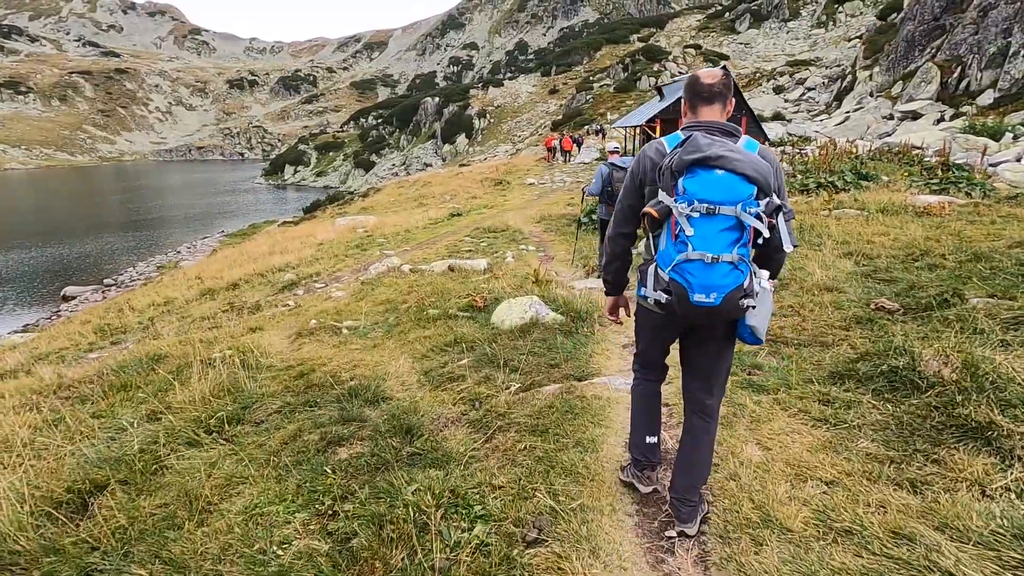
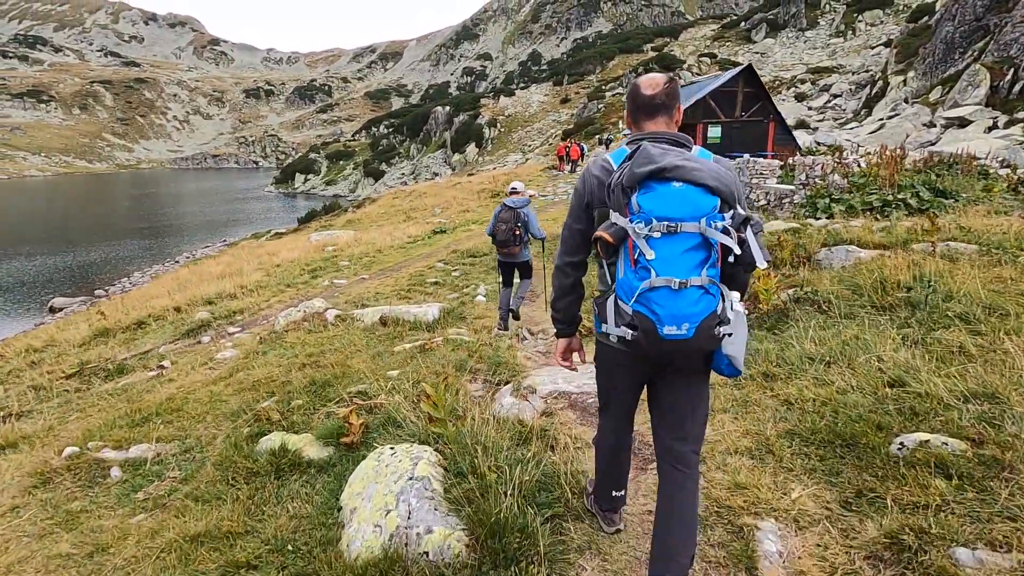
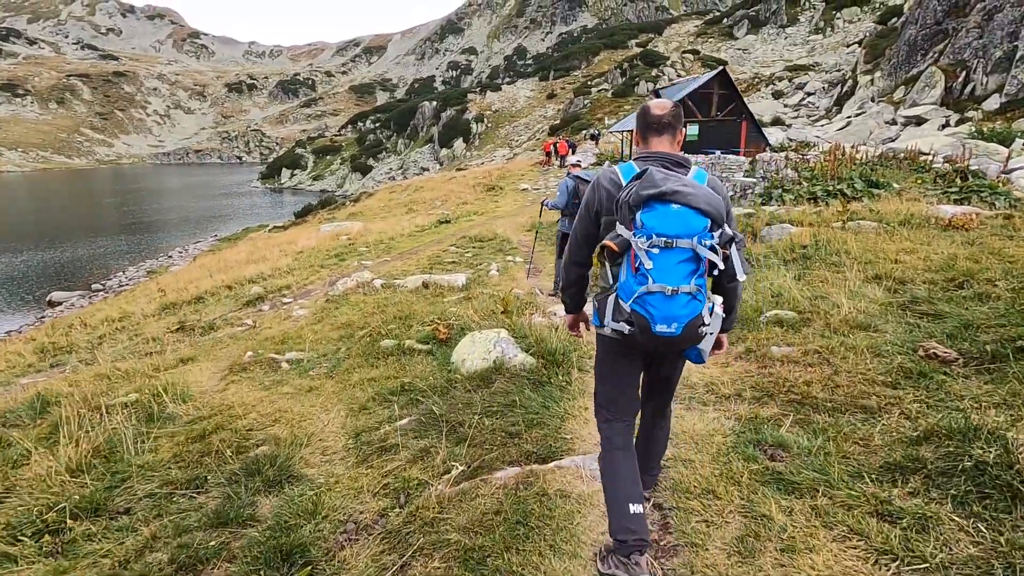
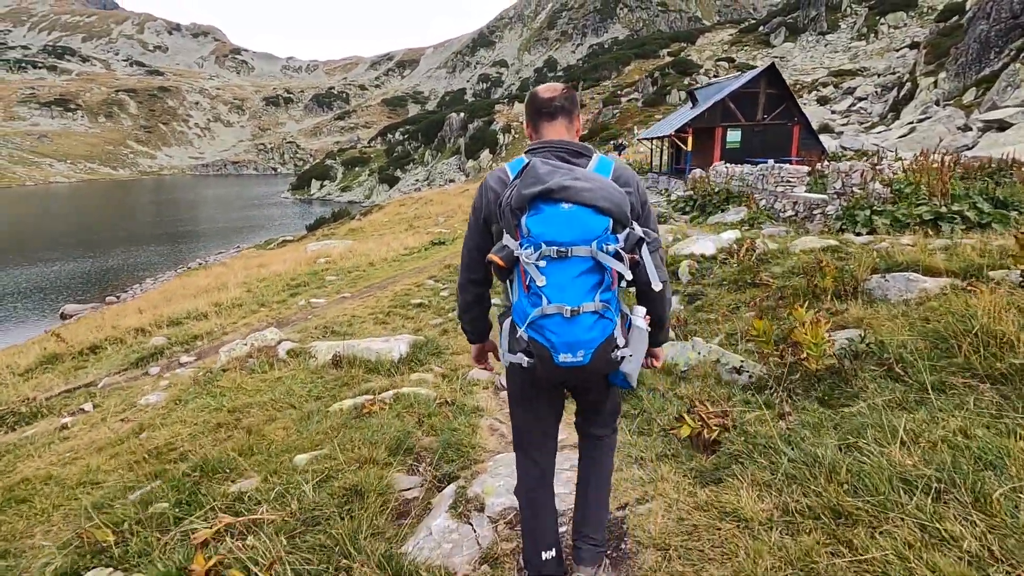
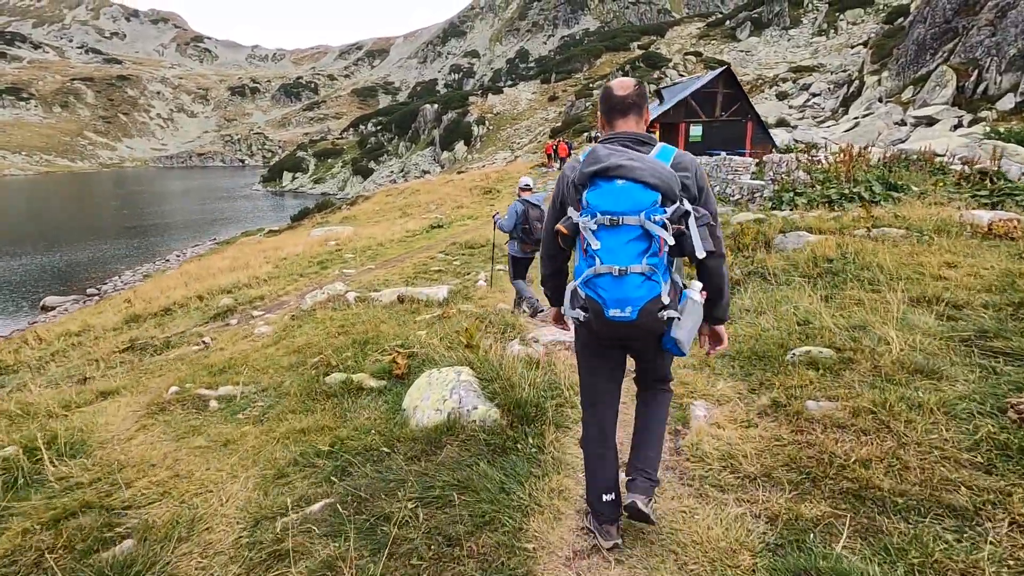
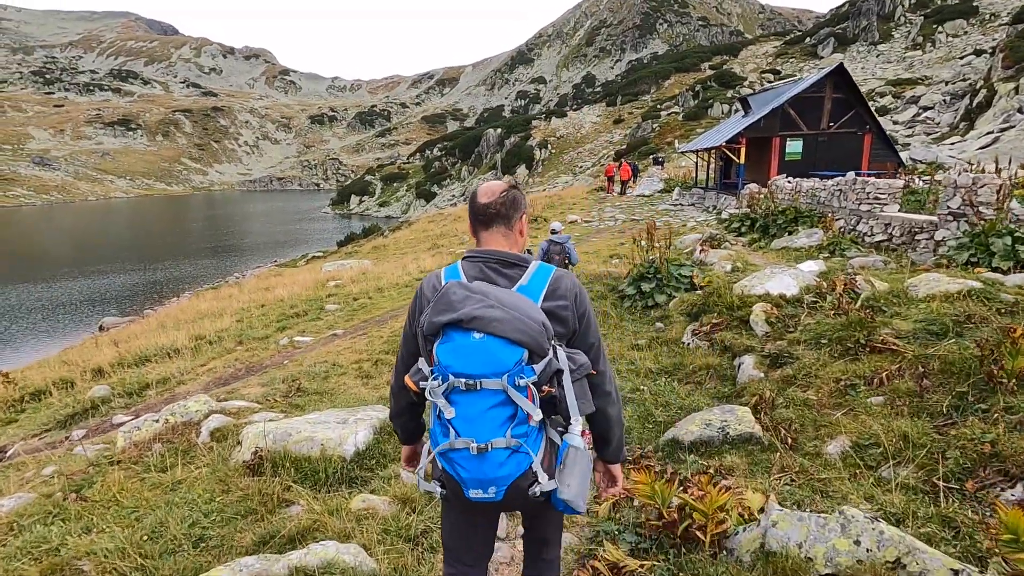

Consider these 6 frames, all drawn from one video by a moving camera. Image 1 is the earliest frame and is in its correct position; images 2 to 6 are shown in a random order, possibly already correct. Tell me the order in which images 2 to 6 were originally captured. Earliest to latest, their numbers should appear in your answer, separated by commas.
3, 5, 2, 4, 6
